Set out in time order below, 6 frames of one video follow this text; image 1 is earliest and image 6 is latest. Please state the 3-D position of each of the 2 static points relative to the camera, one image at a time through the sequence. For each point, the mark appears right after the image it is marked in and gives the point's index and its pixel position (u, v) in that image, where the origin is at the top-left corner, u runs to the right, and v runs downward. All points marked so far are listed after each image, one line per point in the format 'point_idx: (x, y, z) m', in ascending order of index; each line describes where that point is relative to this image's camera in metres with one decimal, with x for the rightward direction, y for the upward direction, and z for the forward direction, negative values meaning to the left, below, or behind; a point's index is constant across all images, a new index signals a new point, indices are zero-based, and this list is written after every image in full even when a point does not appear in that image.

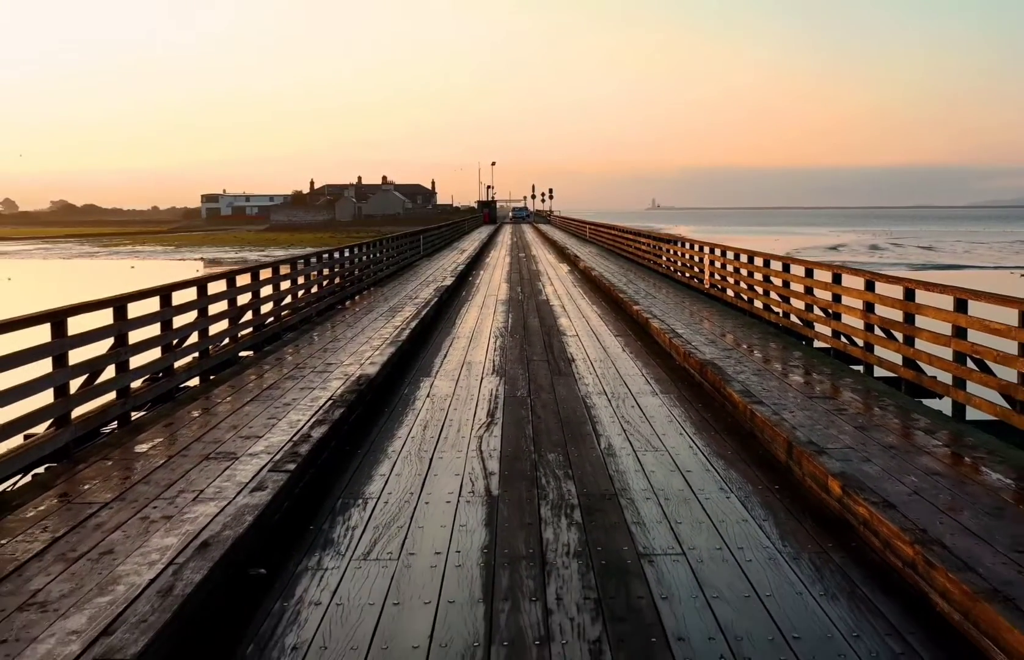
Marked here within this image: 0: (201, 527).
0: (-1.0, -0.6, +3.5) m
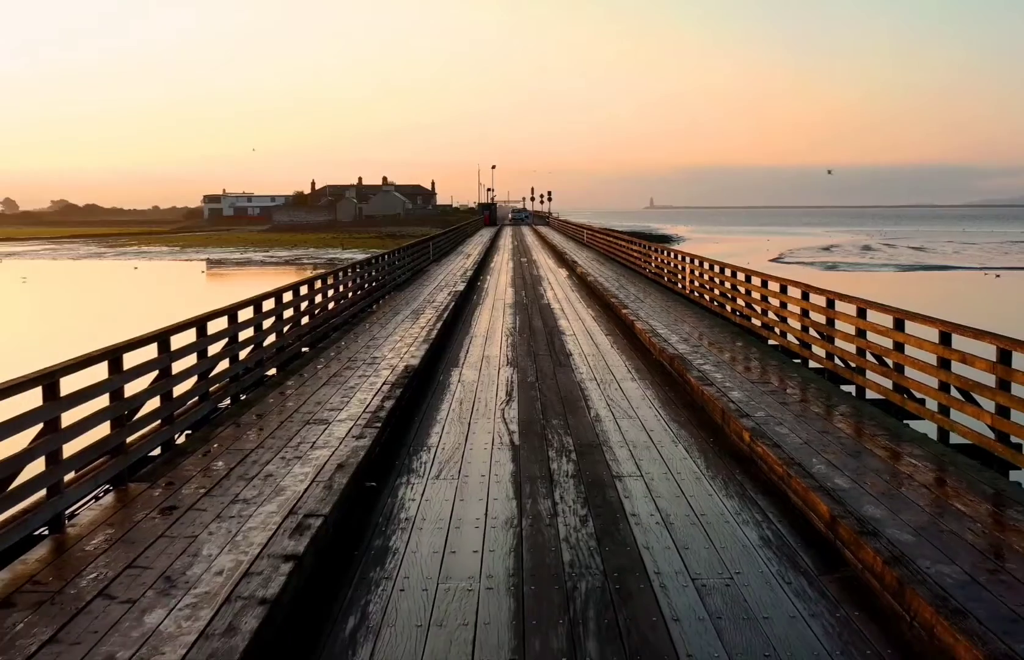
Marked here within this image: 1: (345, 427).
0: (-0.9, -0.6, +5.3) m
1: (-0.9, -0.5, +6.1) m
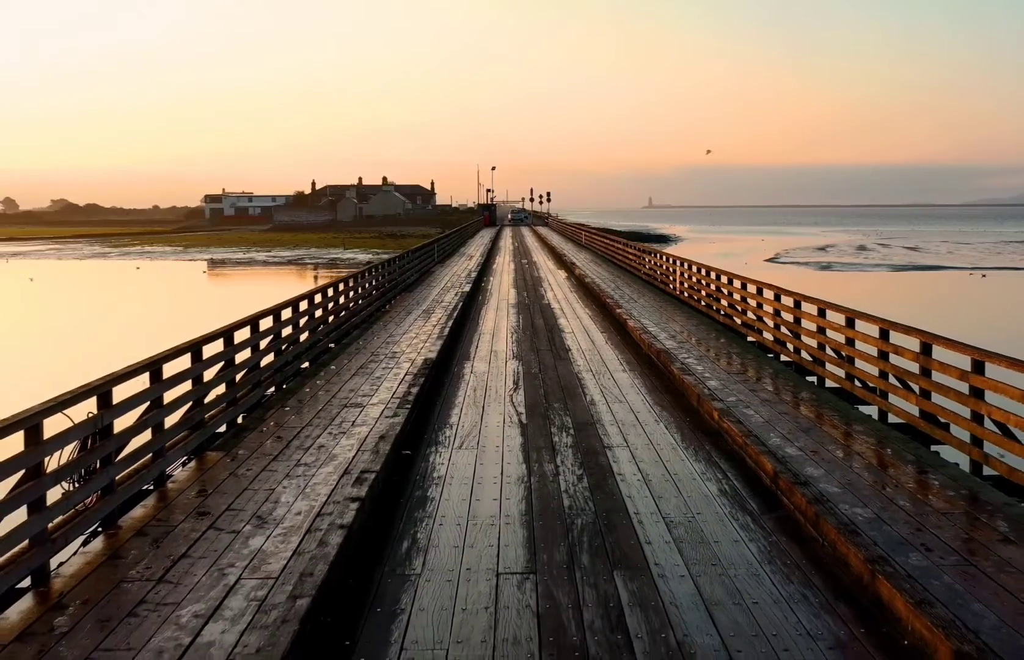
0: (-0.8, -0.6, +6.4) m
1: (-0.9, -0.5, +7.2) m
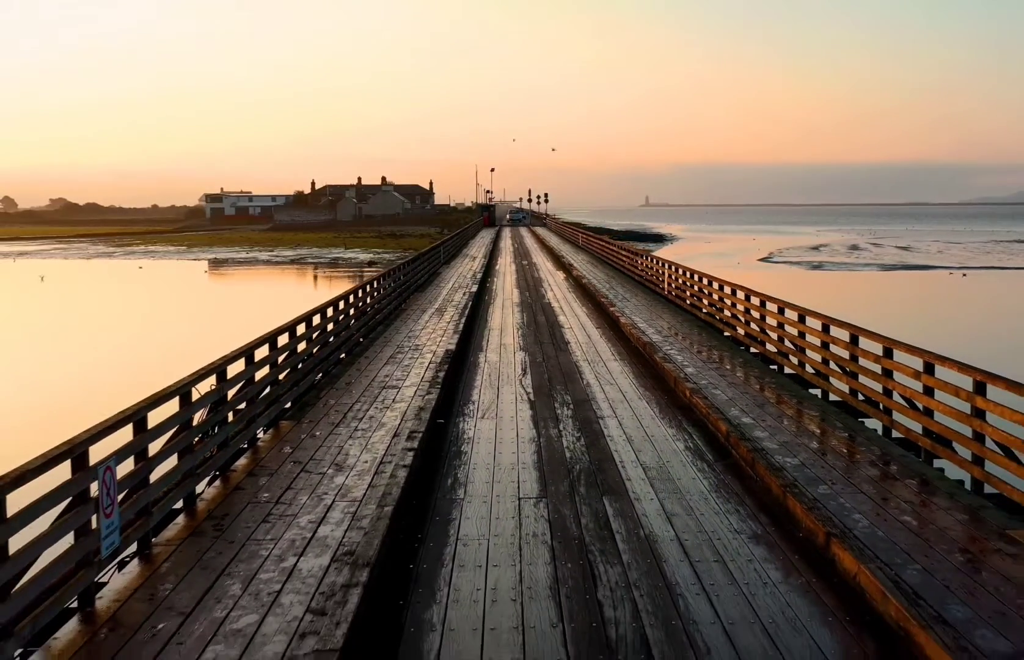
0: (-0.7, -0.5, +8.0) m
1: (-0.8, -0.5, +8.8) m
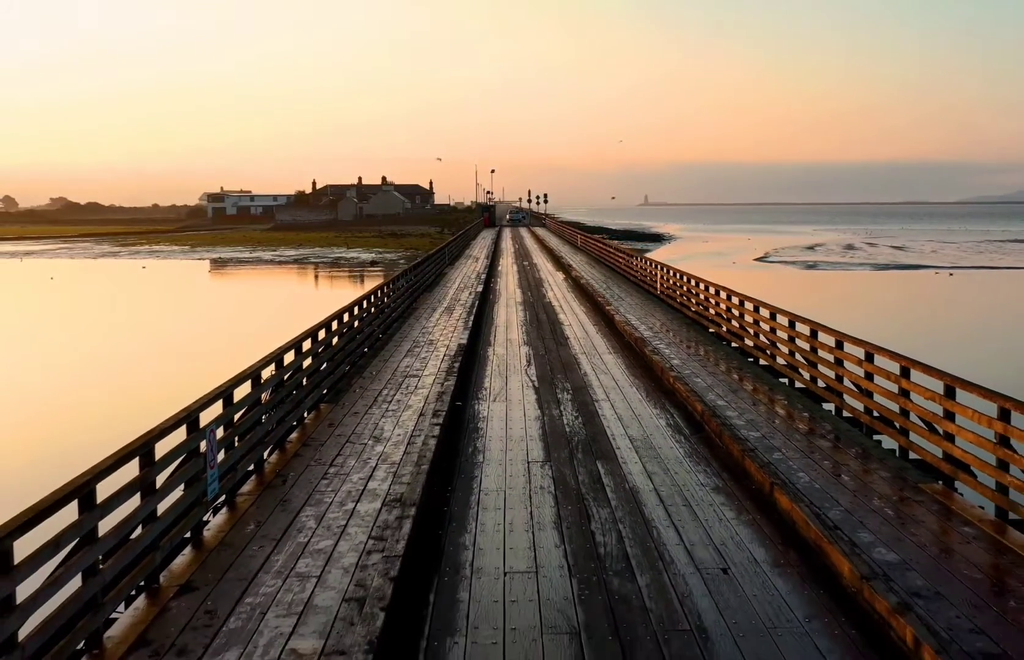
0: (-0.7, -0.5, +9.3) m
1: (-0.7, -0.4, +10.1) m
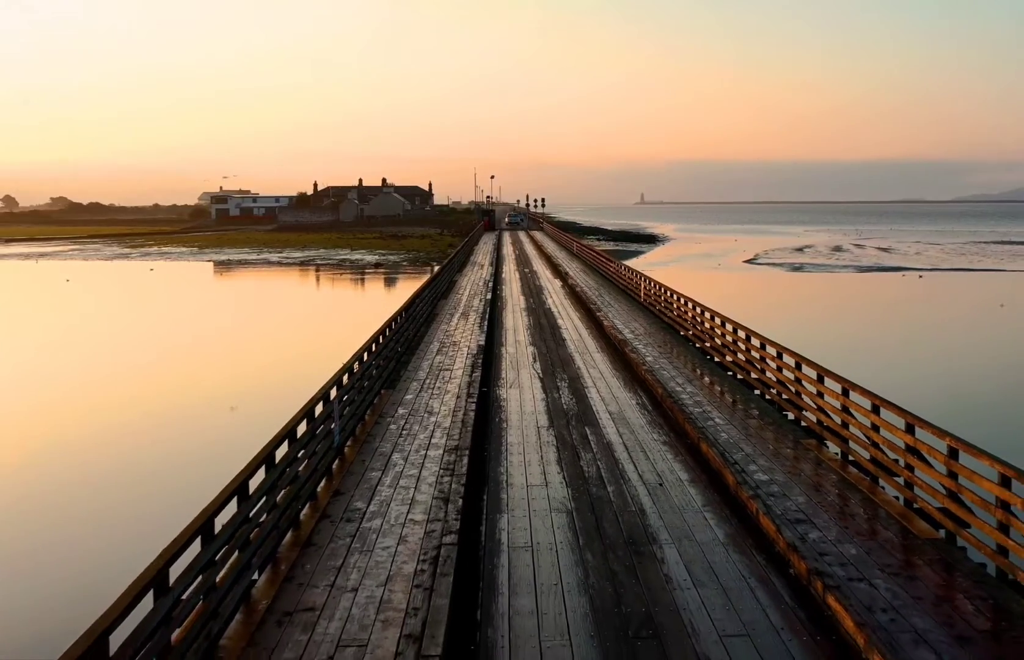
0: (-0.6, -0.6, +12.4) m
1: (-0.6, -0.5, +13.2) m
